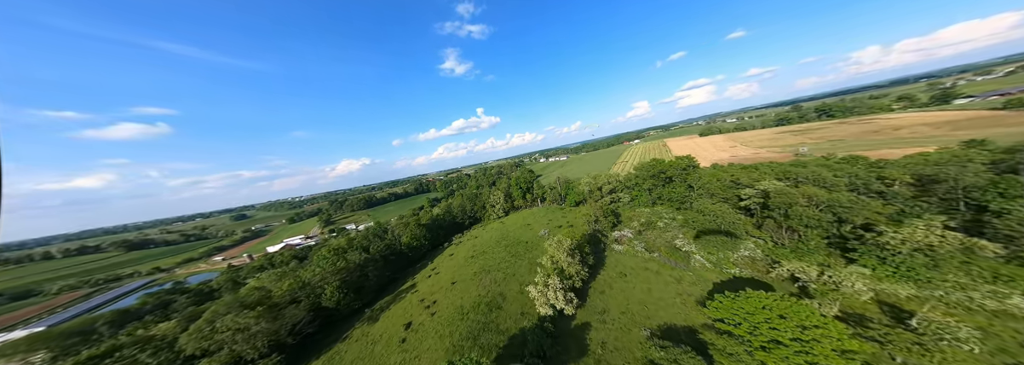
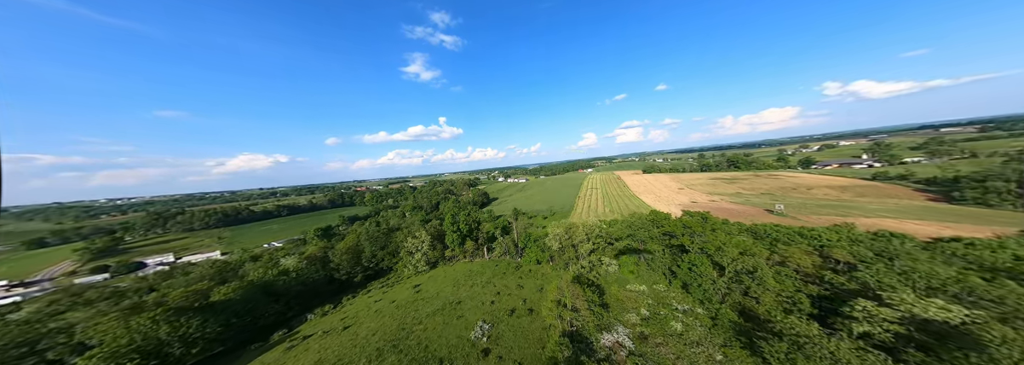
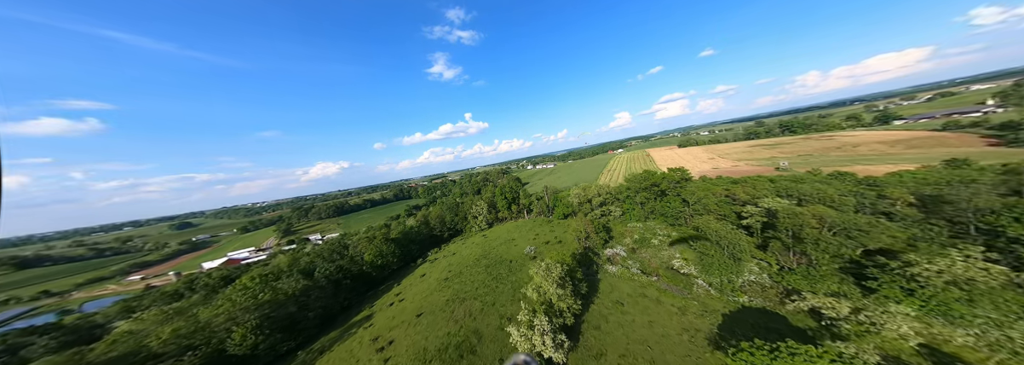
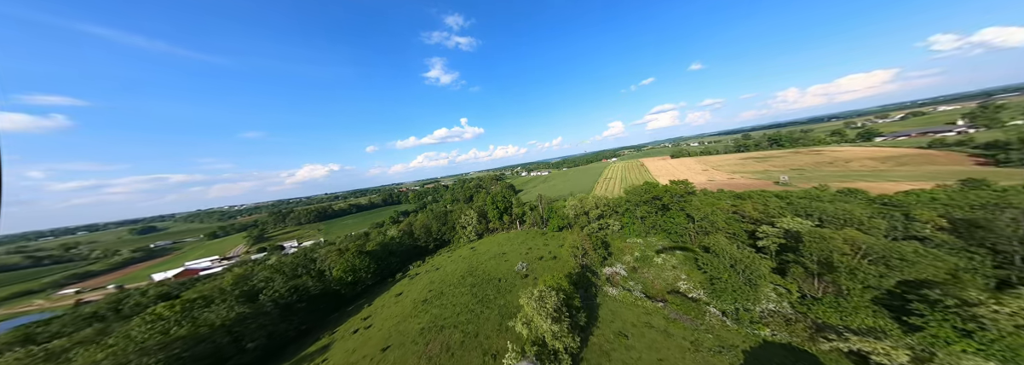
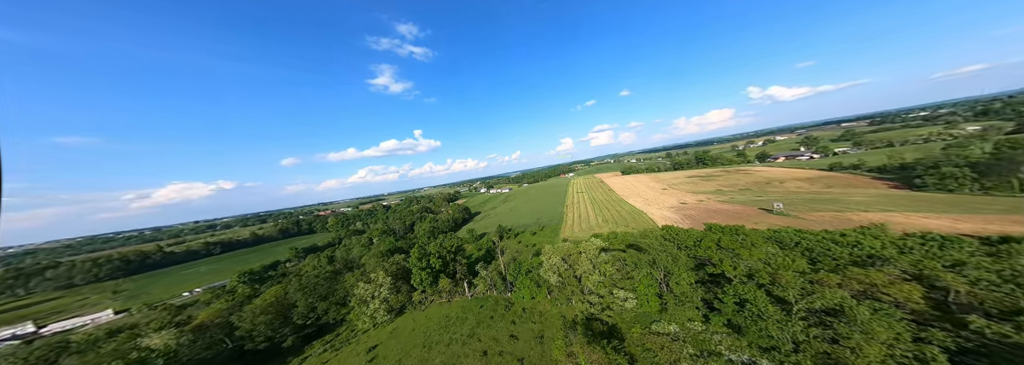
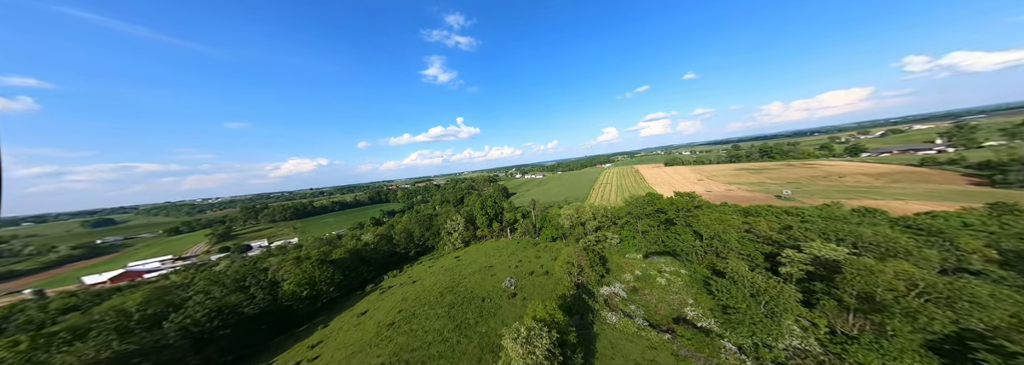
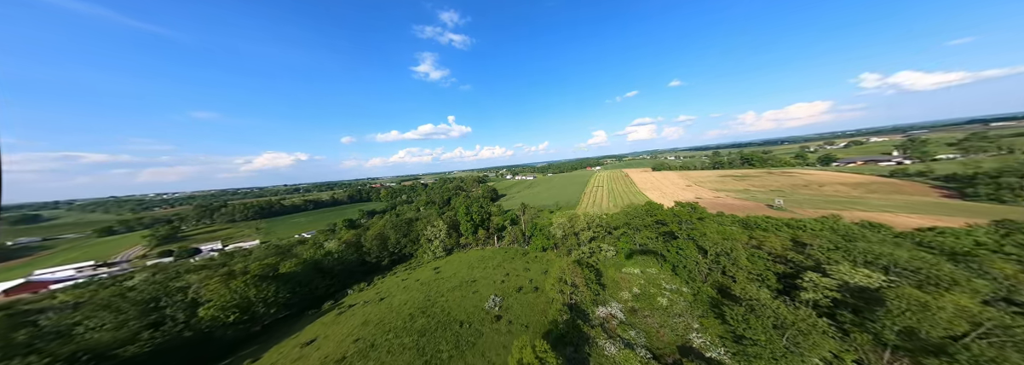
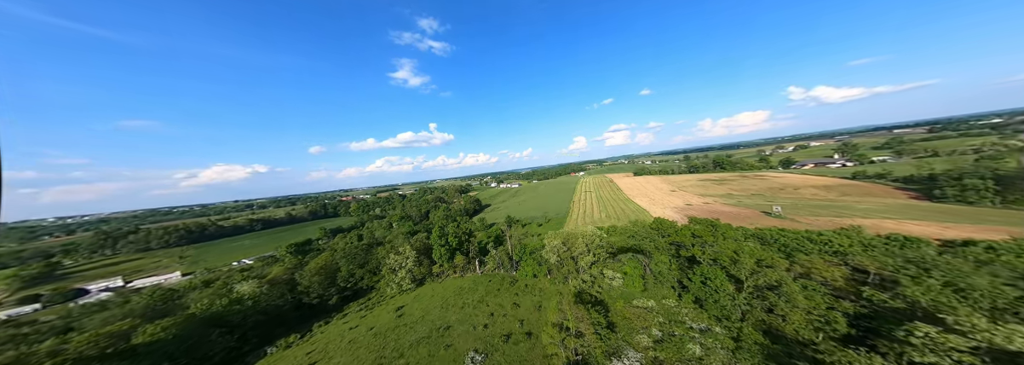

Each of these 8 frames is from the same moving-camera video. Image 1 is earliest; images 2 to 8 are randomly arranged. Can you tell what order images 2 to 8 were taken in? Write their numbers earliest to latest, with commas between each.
3, 4, 6, 7, 2, 8, 5
